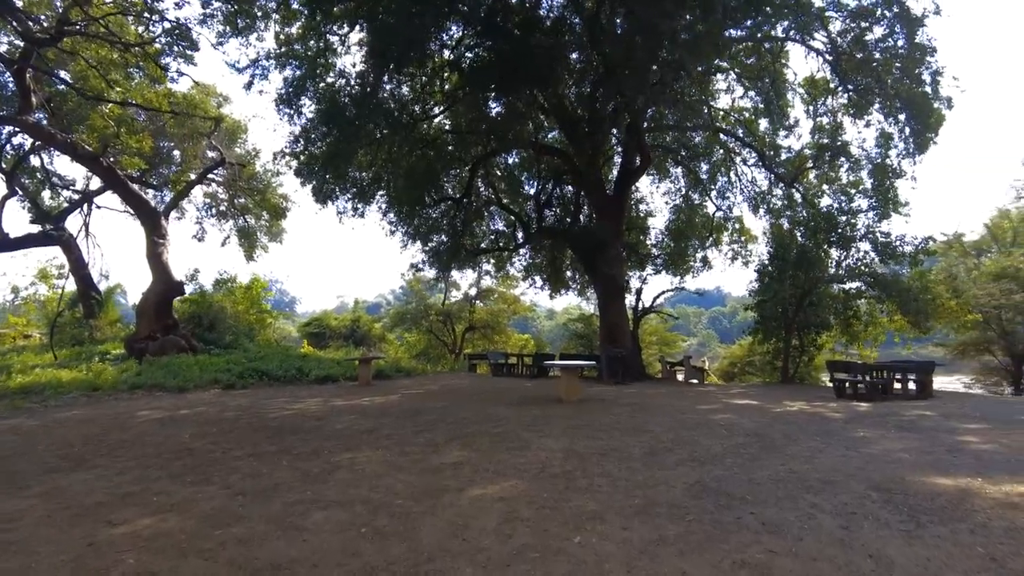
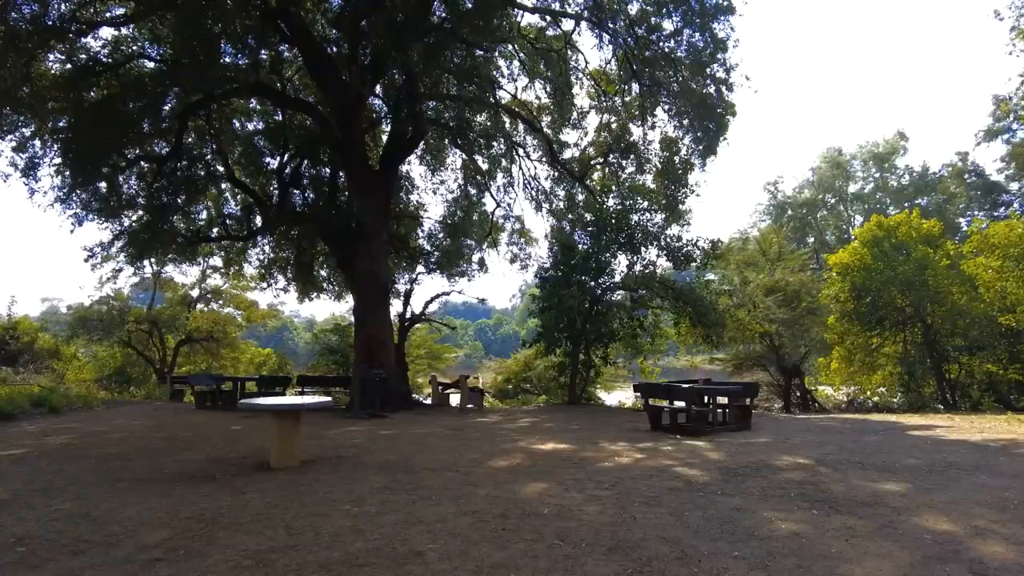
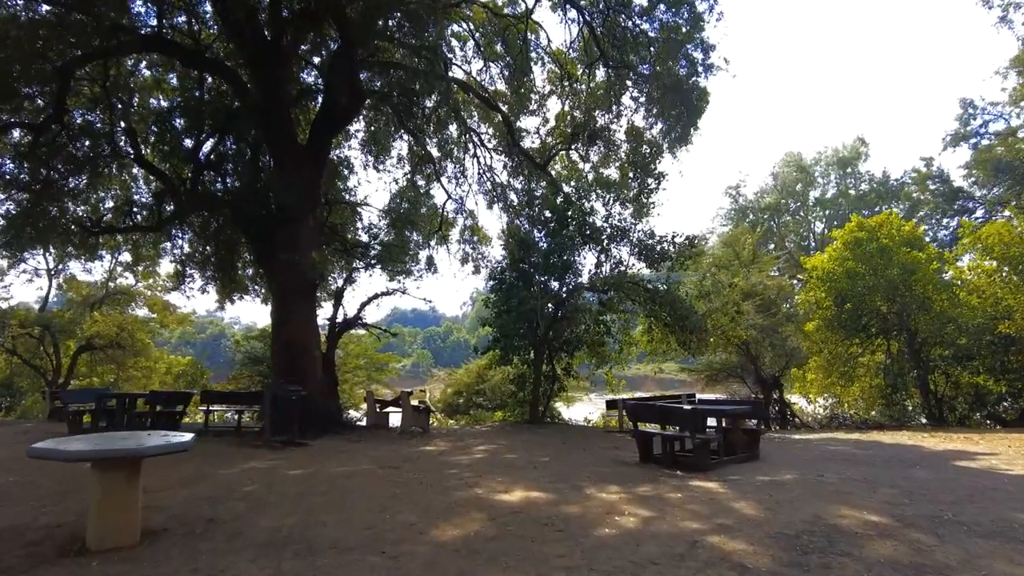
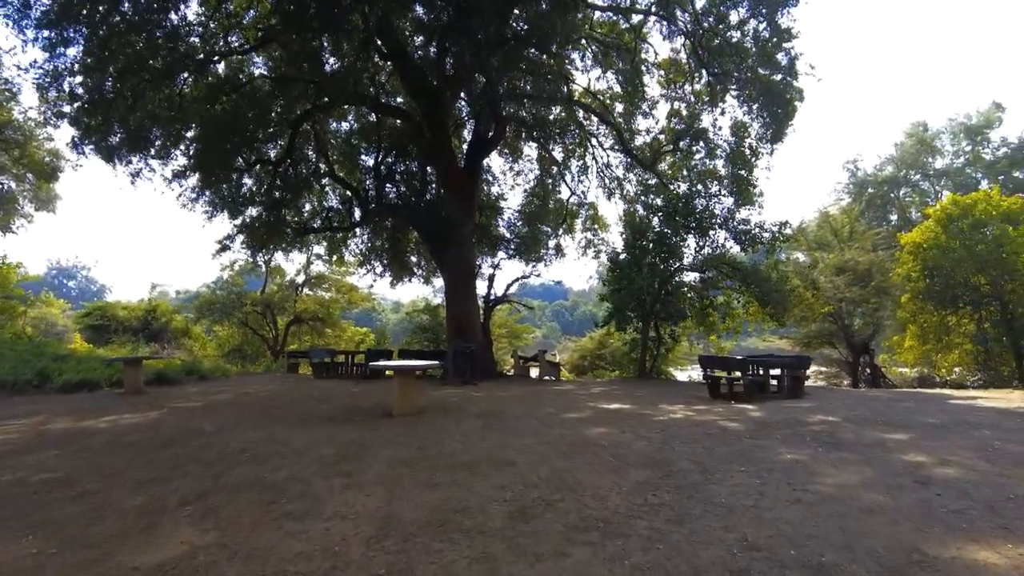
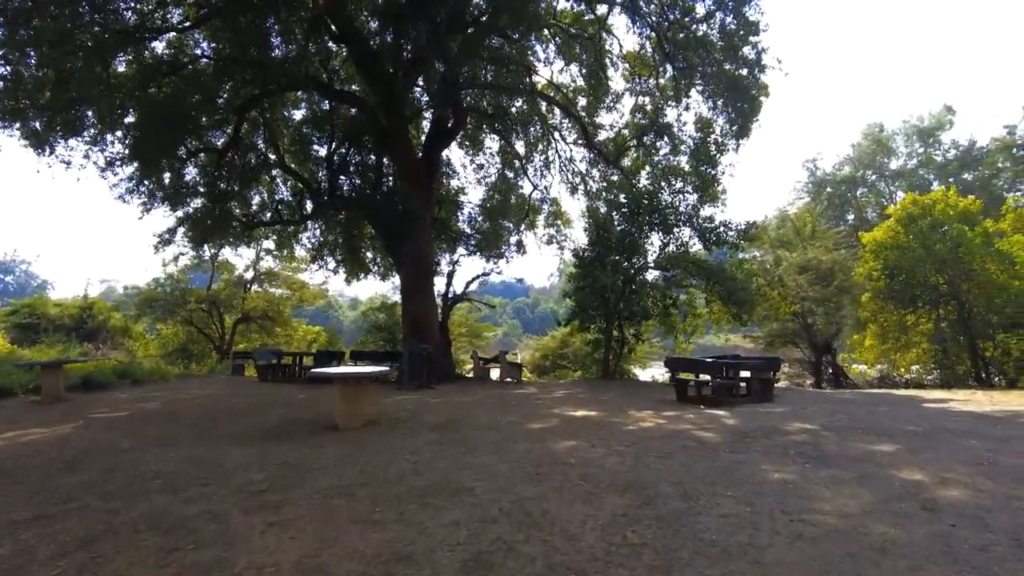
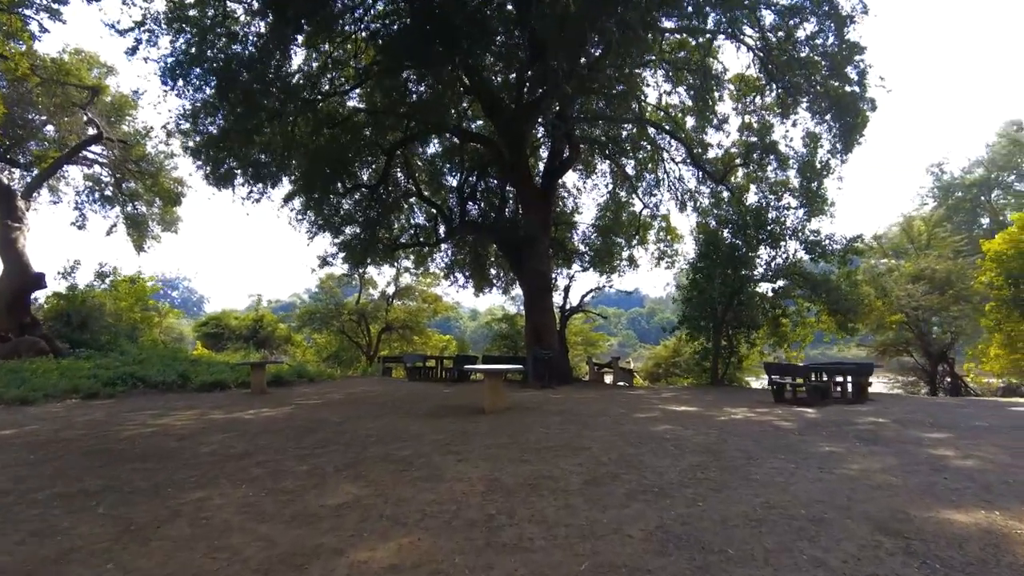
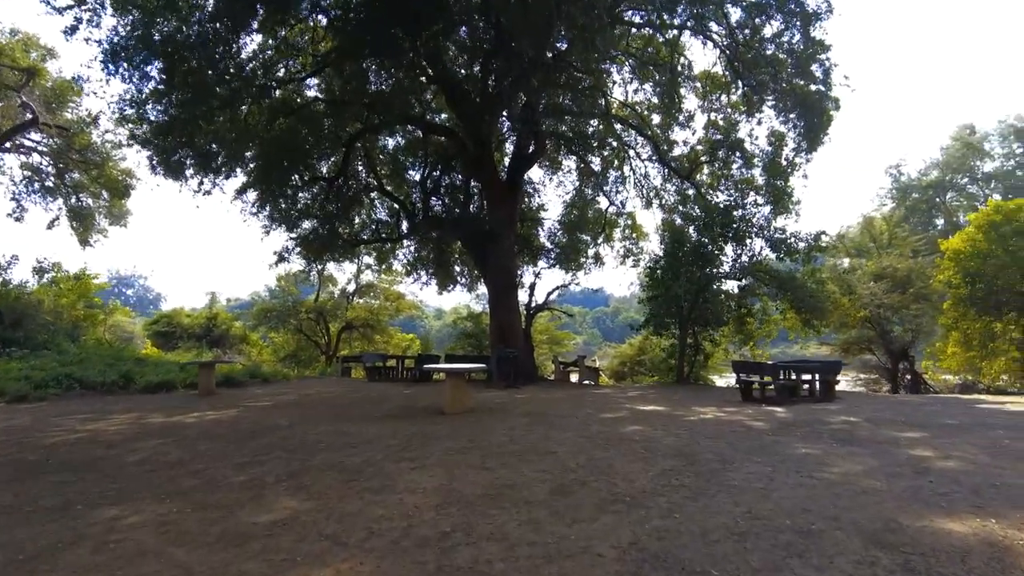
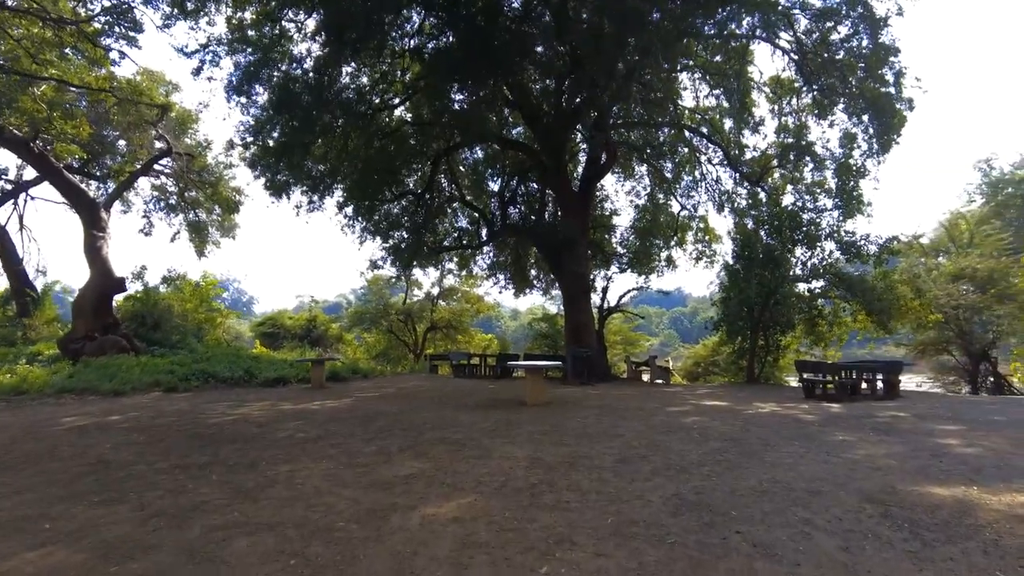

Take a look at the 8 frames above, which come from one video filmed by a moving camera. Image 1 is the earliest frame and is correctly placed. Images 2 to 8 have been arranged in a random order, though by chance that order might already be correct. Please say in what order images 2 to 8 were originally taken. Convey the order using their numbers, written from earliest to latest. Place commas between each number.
8, 6, 7, 4, 5, 2, 3
